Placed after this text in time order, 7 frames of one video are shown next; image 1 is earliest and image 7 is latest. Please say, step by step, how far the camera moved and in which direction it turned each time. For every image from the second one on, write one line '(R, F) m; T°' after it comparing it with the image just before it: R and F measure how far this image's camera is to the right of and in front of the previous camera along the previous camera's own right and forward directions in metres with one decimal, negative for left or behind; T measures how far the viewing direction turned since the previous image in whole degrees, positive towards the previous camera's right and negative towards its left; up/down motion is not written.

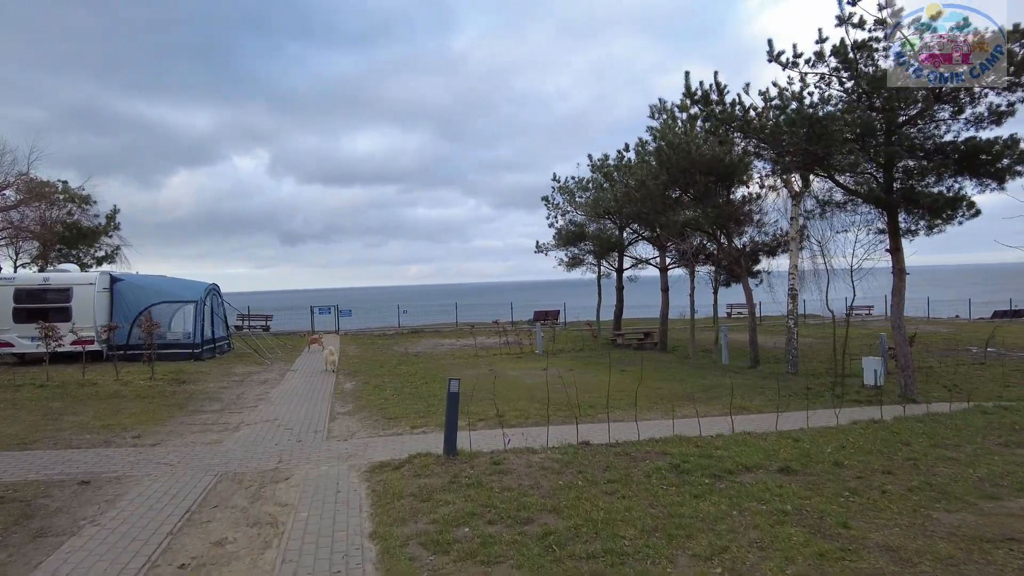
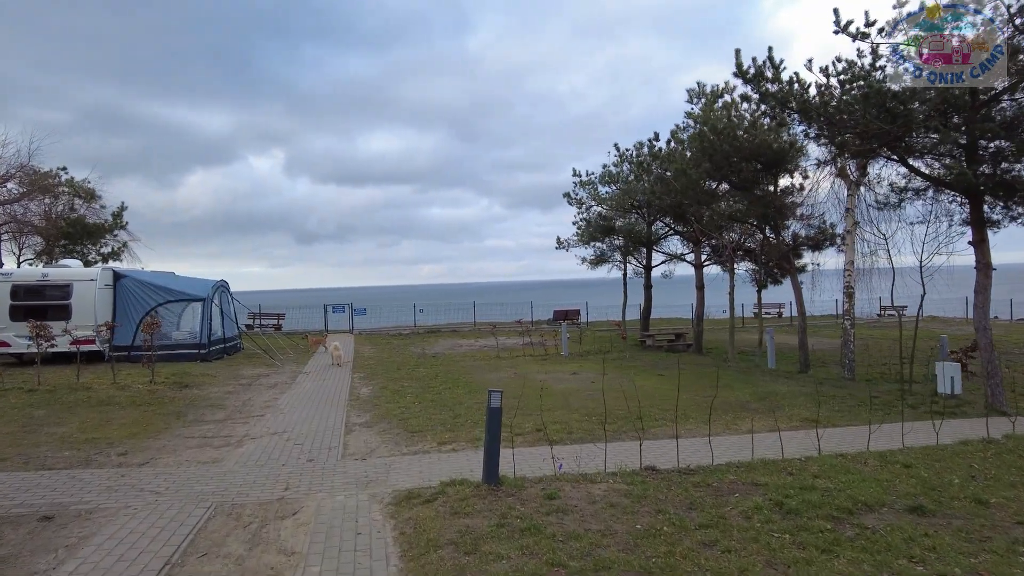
(-0.3, +1.1) m; -1°
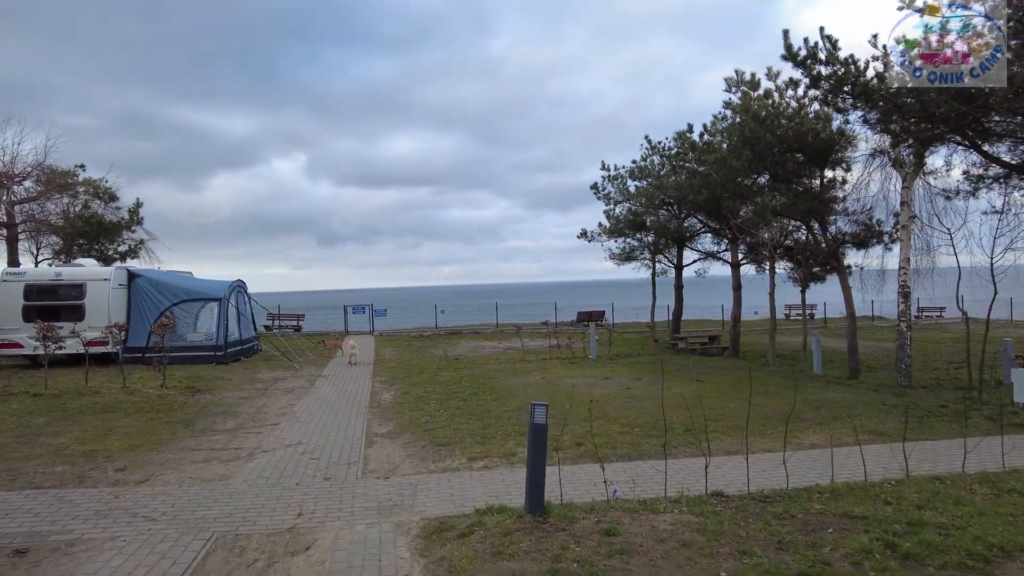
(-0.2, +0.7) m; -2°
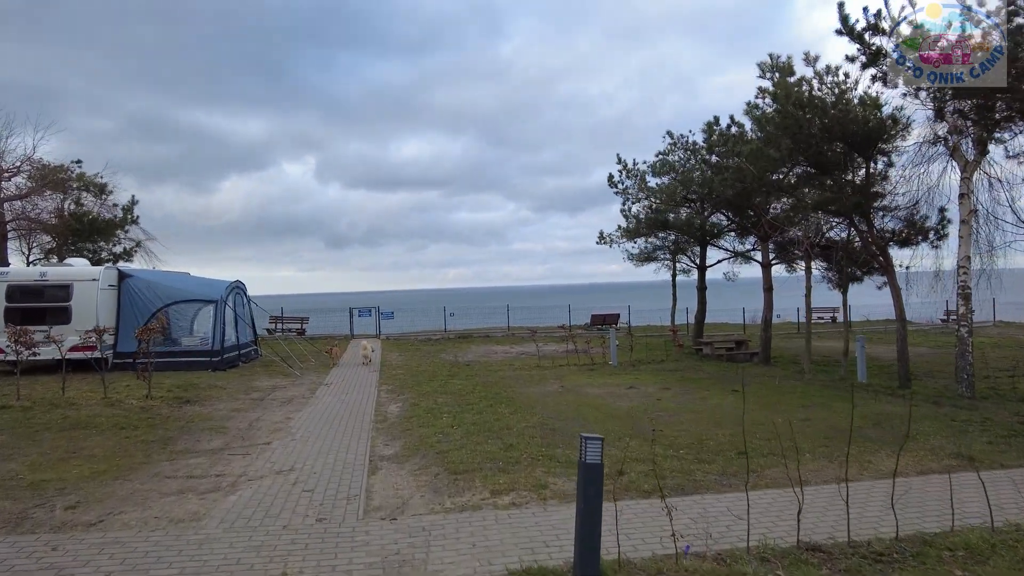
(-0.2, +1.0) m; -1°
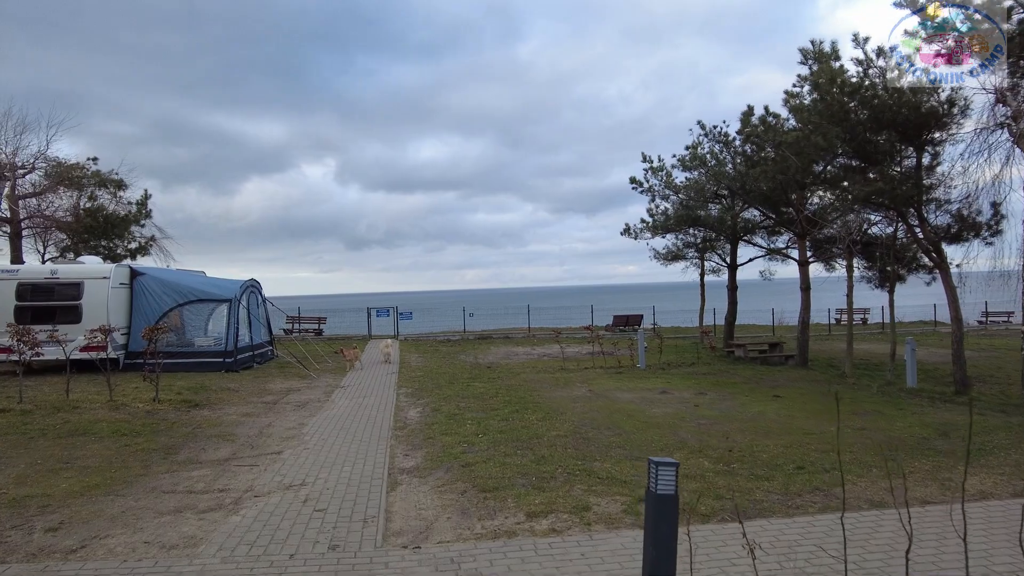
(-0.2, +0.6) m; -1°
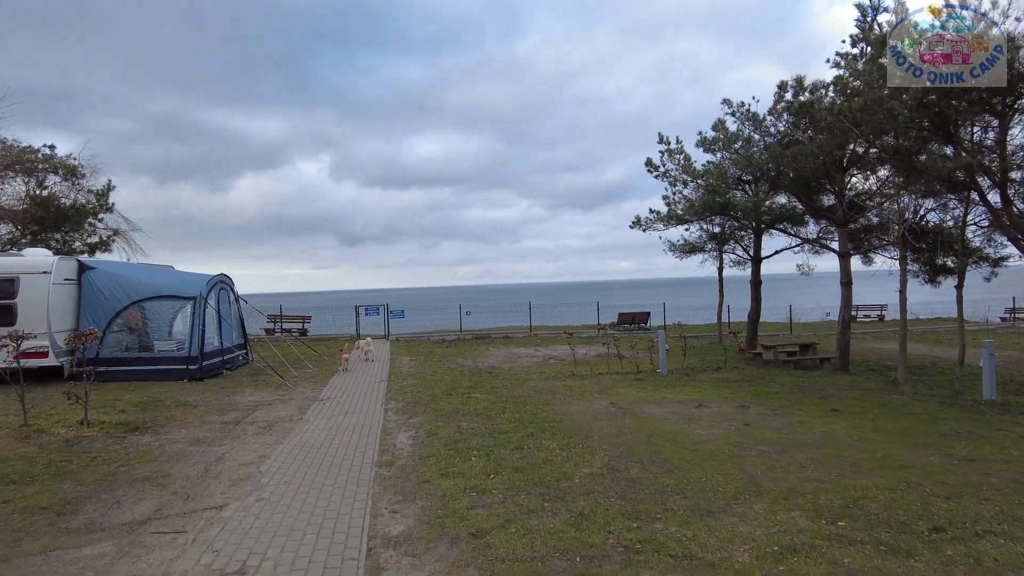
(-0.2, +1.7) m; +1°
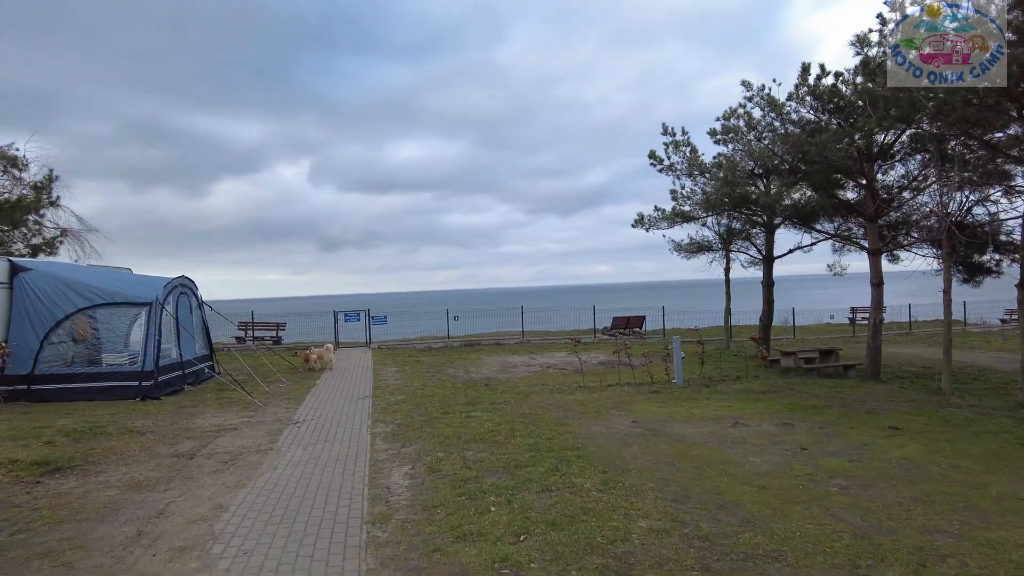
(-0.4, +1.4) m; +2°
